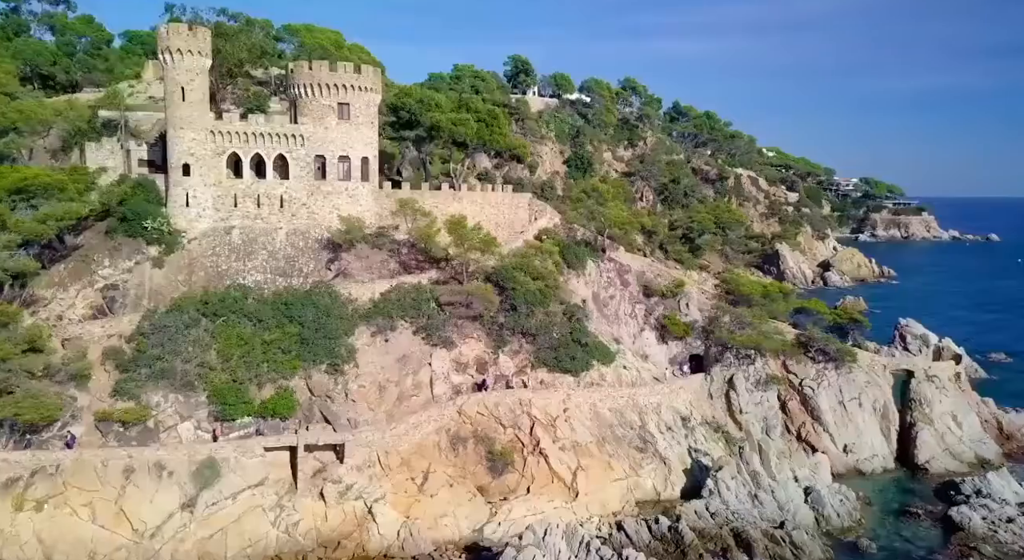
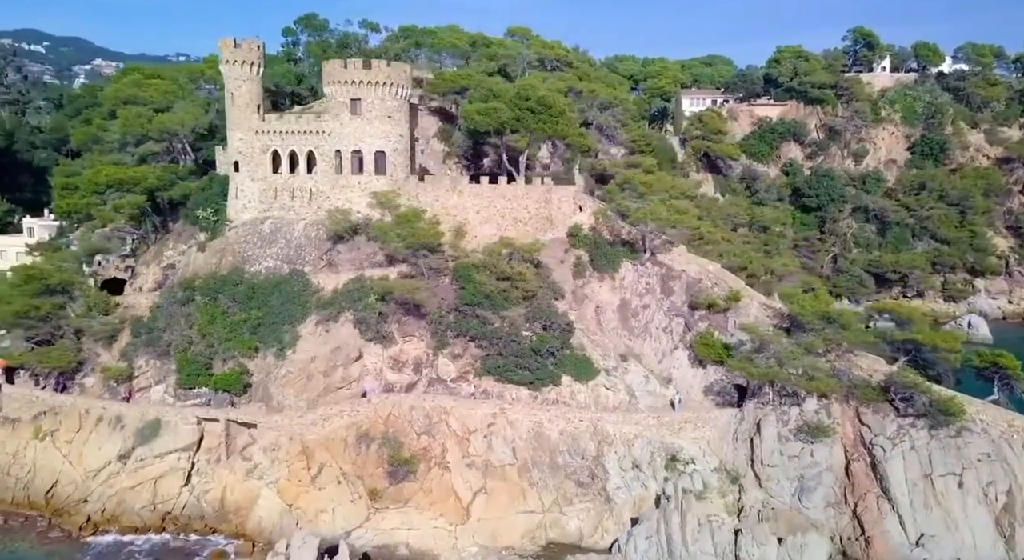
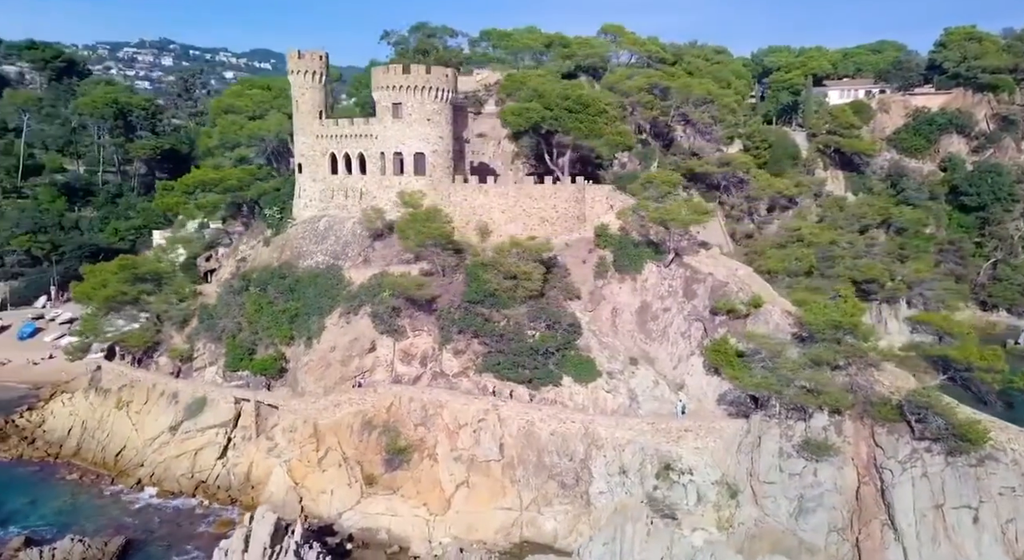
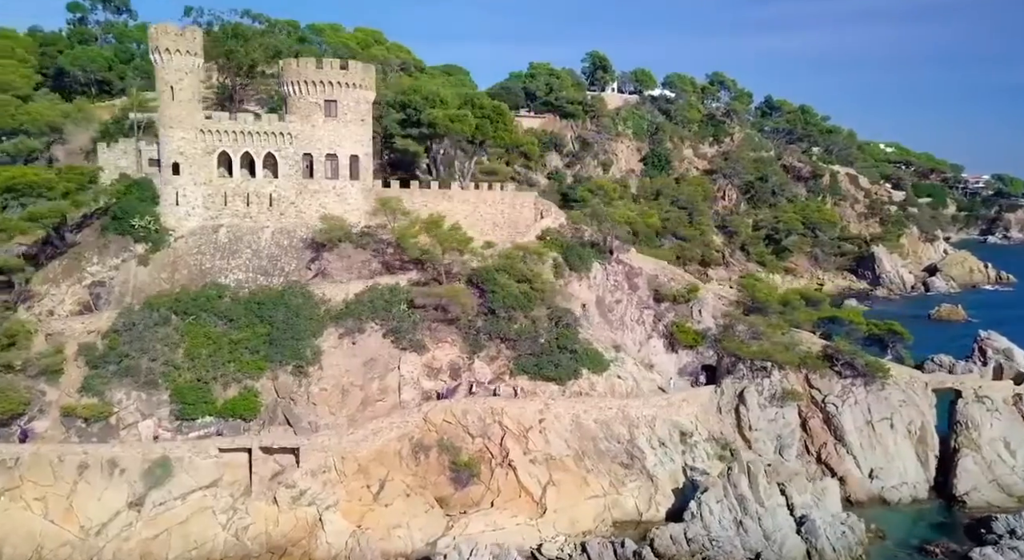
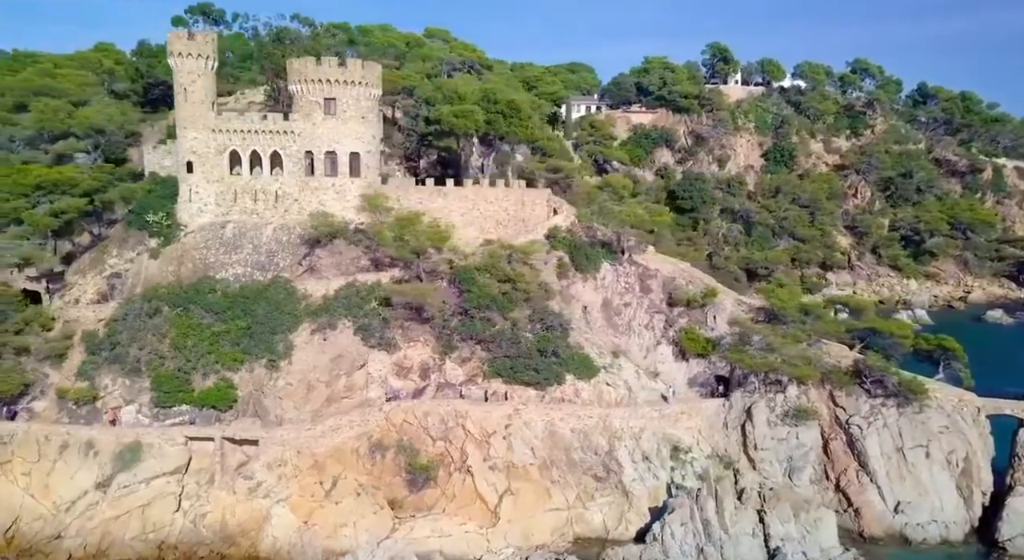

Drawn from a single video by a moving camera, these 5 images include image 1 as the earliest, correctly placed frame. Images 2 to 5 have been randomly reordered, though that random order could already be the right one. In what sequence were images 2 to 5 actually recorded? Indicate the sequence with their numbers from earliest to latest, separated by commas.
4, 5, 2, 3
